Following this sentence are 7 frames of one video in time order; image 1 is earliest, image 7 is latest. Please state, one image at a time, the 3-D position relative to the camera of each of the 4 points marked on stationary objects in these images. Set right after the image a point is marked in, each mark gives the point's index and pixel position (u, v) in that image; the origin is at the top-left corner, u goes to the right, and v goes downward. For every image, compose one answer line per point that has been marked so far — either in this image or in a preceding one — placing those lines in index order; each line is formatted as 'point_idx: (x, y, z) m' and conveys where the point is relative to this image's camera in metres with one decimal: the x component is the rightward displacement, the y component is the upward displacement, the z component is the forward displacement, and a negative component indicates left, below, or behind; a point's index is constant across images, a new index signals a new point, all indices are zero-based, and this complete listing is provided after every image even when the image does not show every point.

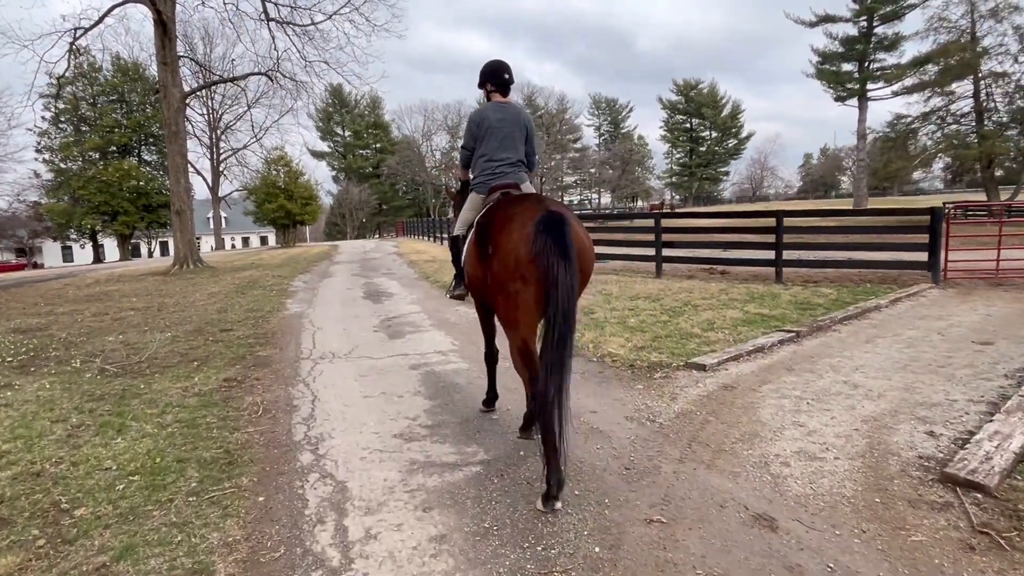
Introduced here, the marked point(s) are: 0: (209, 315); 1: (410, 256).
0: (-3.7, -0.3, +7.5) m
1: (-2.8, +0.9, +16.6) m
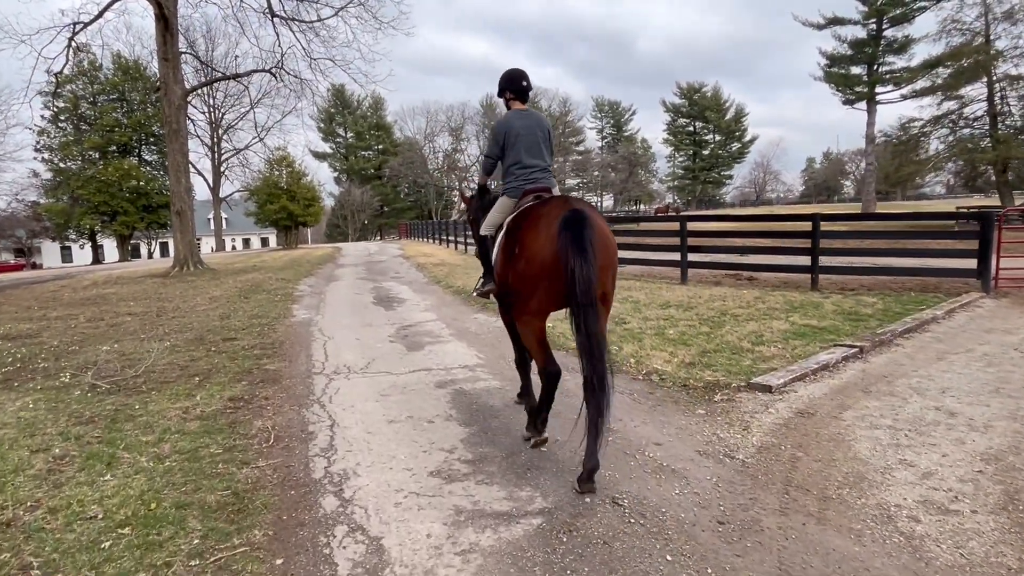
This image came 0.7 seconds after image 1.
0: (-3.4, -0.4, +7.0) m
1: (-2.6, +0.8, +16.1) m
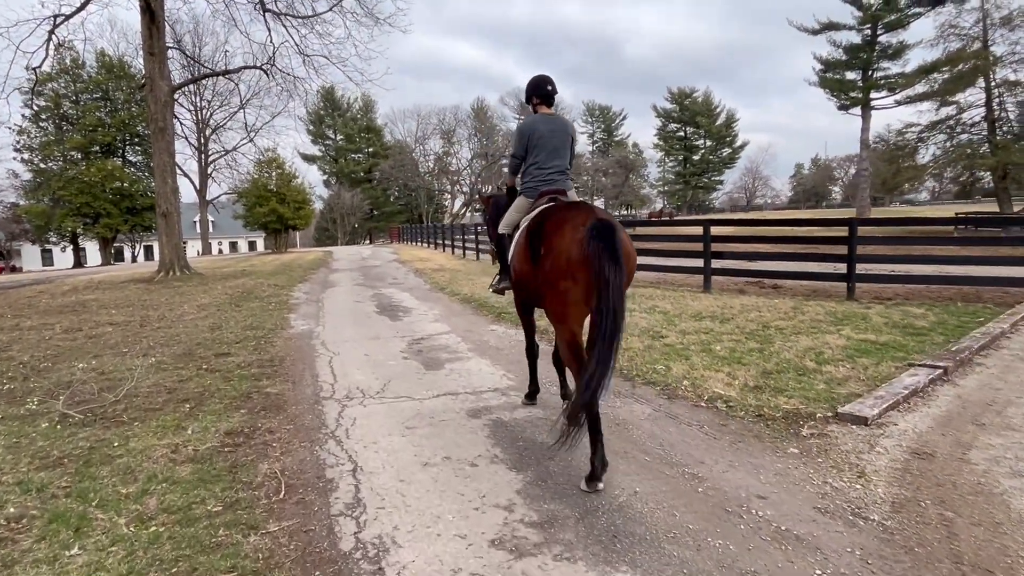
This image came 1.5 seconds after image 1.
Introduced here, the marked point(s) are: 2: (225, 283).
0: (-3.2, -0.5, +6.4) m
1: (-2.6, +0.6, +15.5) m
2: (-5.8, +0.1, +12.5) m
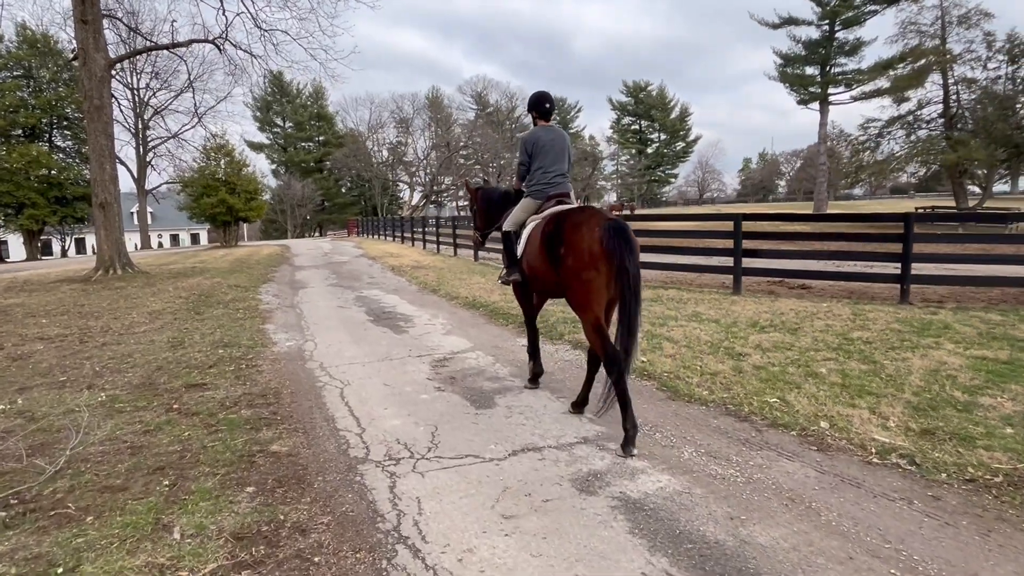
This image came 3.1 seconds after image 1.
0: (-3.0, -0.5, +5.2) m
1: (-3.0, +0.6, +14.3) m
2: (-6.0, +0.1, +11.0) m
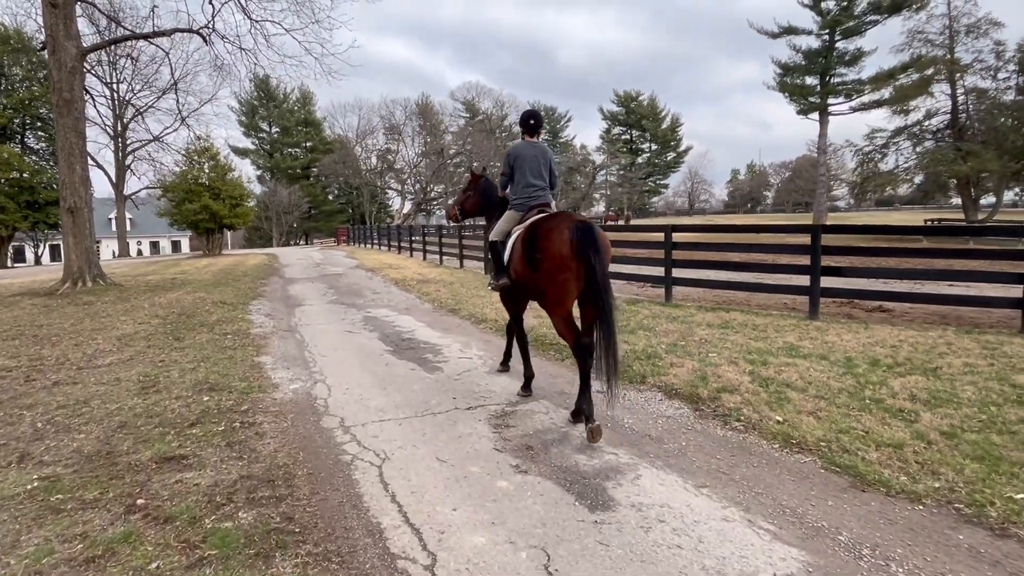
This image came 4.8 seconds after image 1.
0: (-2.5, -0.7, +4.0) m
1: (-2.8, +0.3, +13.2) m
2: (-5.7, -0.2, +9.8) m
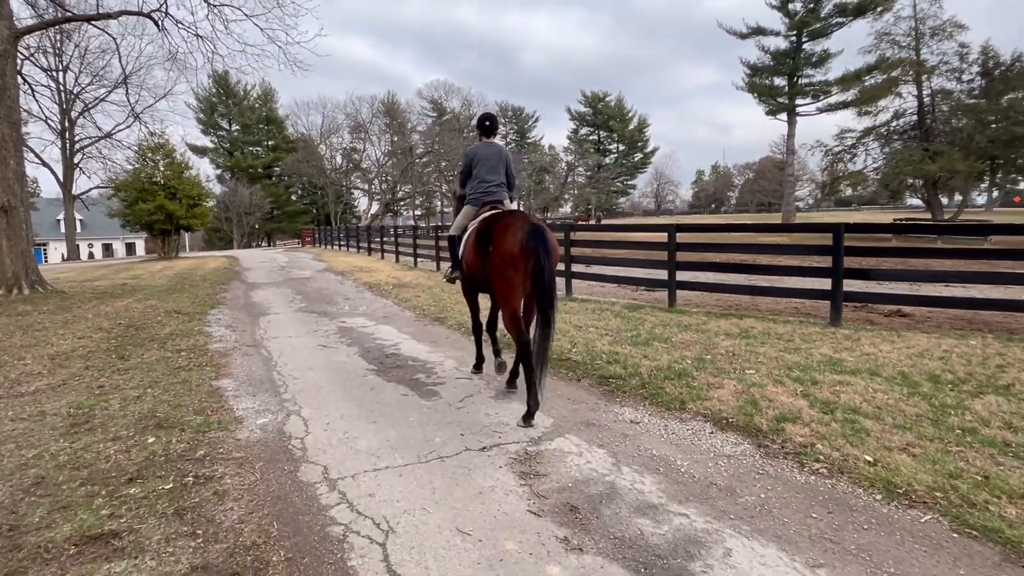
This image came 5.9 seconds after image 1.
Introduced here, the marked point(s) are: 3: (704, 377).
0: (-2.4, -0.8, +3.2) m
1: (-3.2, +0.2, +12.3) m
2: (-5.9, -0.3, +8.8) m
3: (+1.2, -0.6, +4.0) m
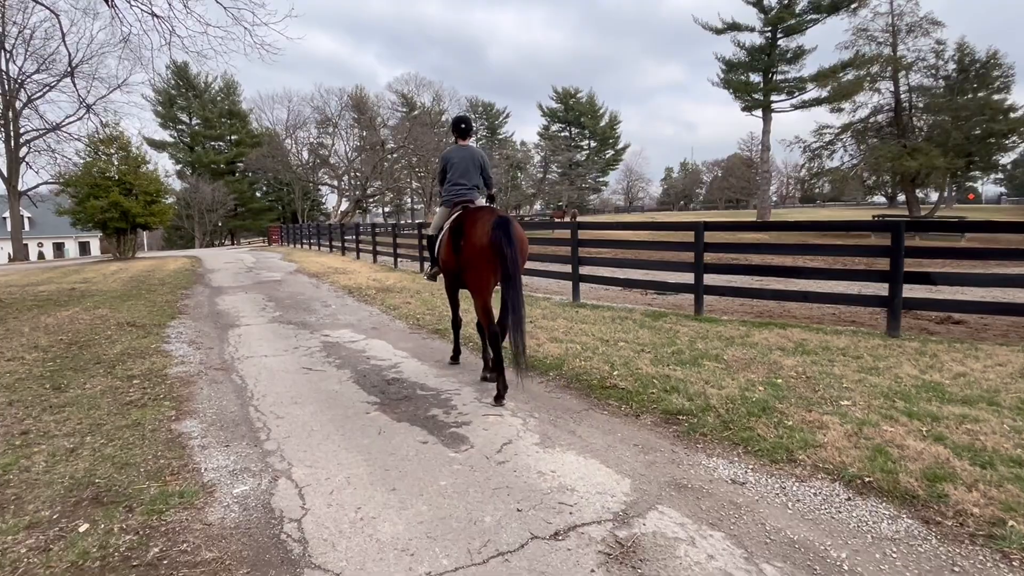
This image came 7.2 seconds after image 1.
0: (-2.1, -0.9, +2.3) m
1: (-3.4, +0.2, +11.3) m
2: (-5.9, -0.4, +7.7) m
3: (+1.5, -0.6, +3.2) m
